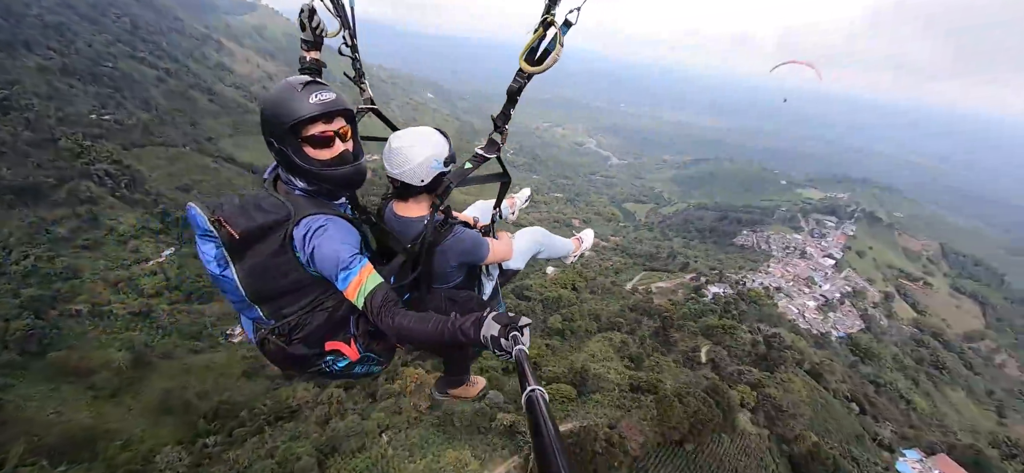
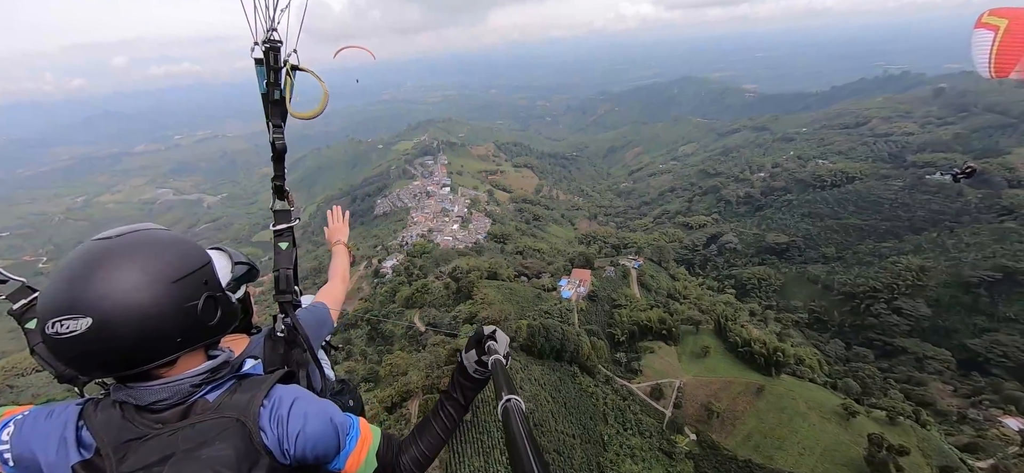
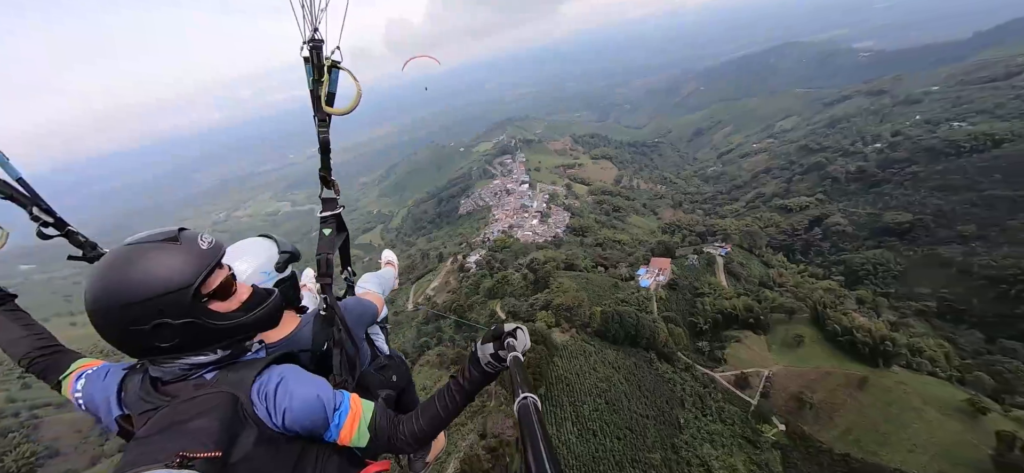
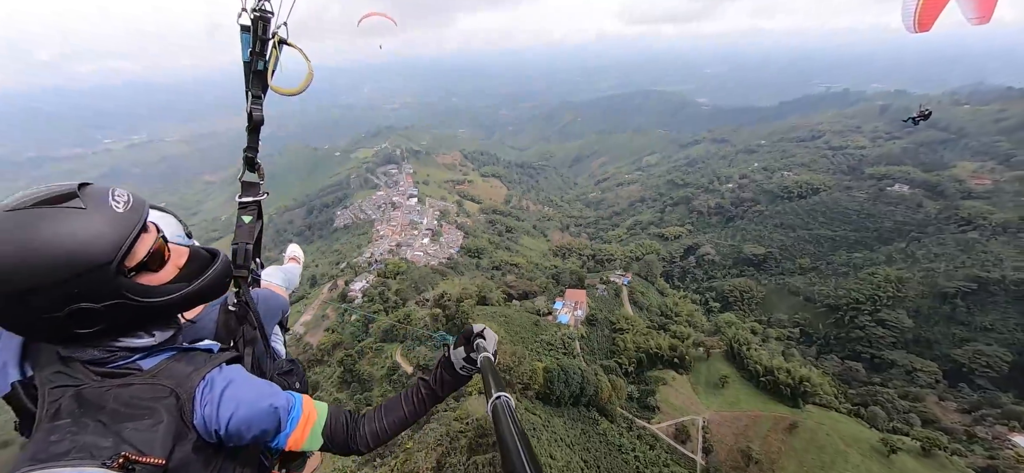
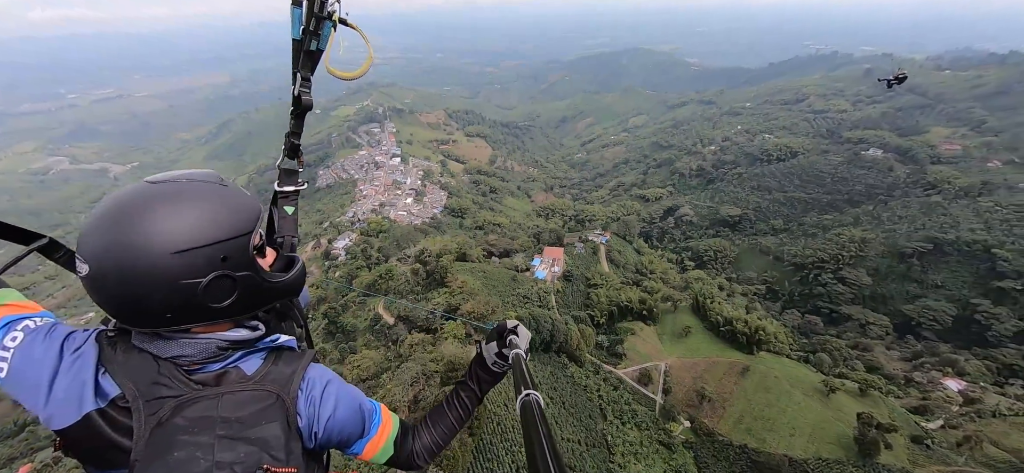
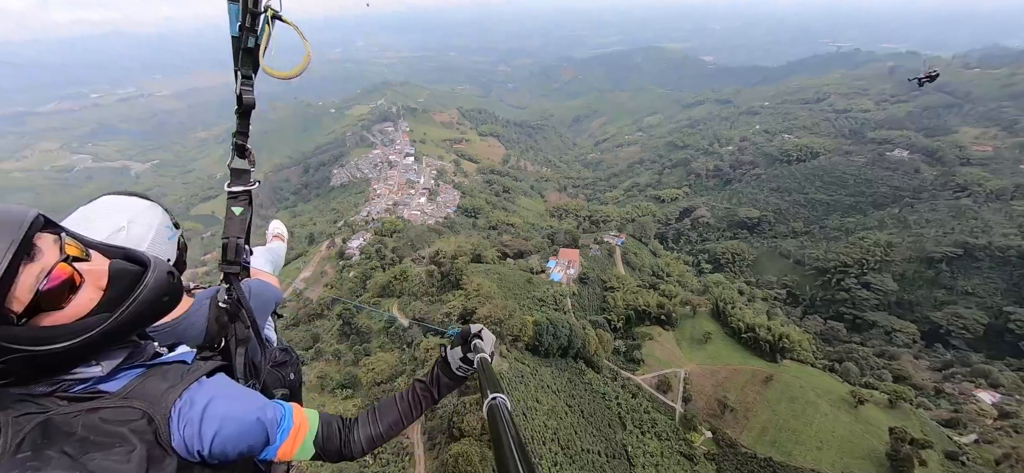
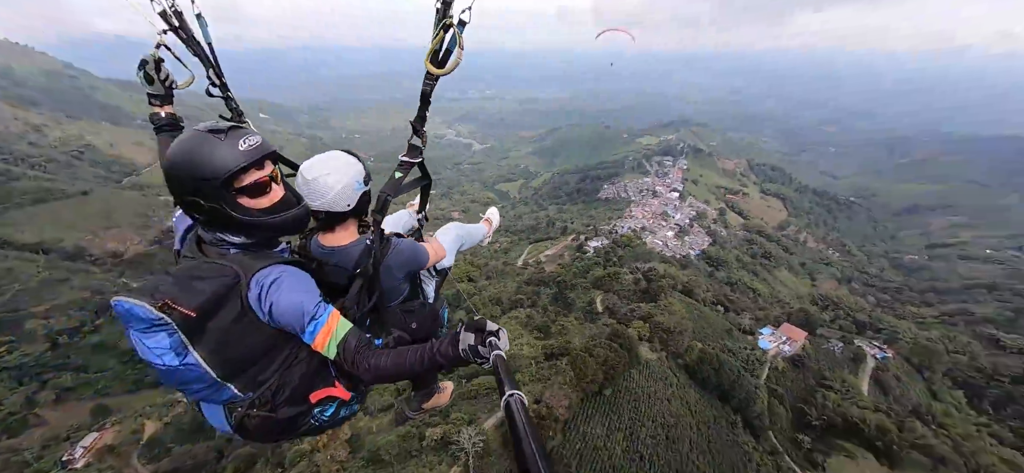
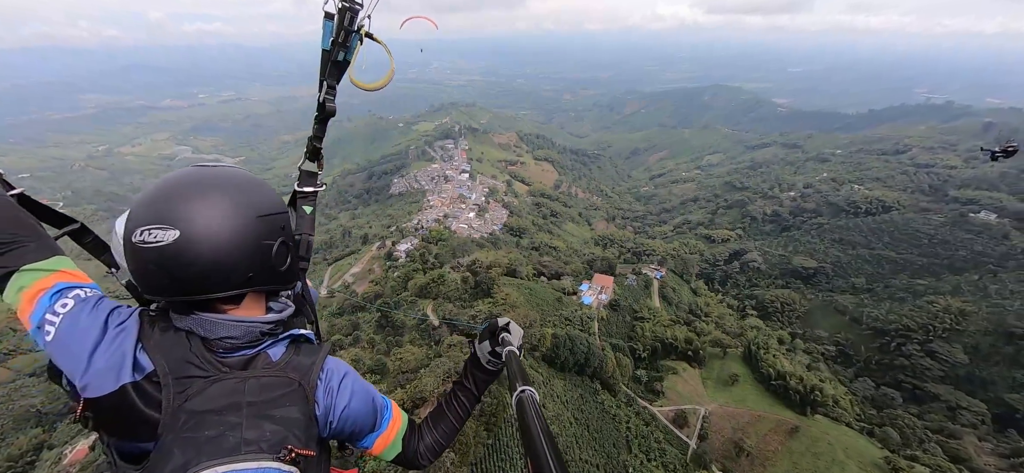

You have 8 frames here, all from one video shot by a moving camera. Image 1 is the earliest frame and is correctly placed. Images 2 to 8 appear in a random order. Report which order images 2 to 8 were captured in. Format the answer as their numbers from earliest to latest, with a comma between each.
7, 3, 2, 8, 5, 6, 4
